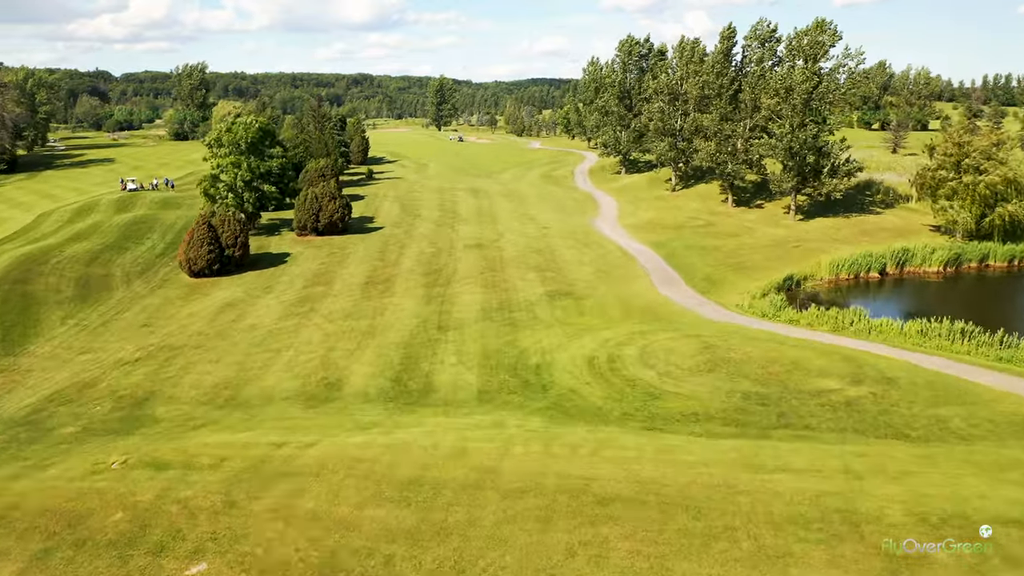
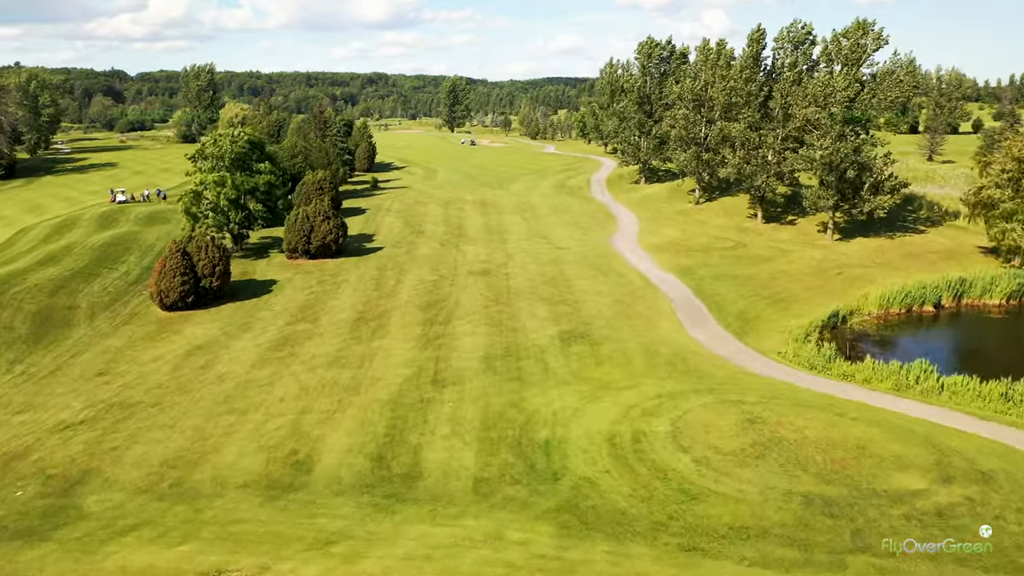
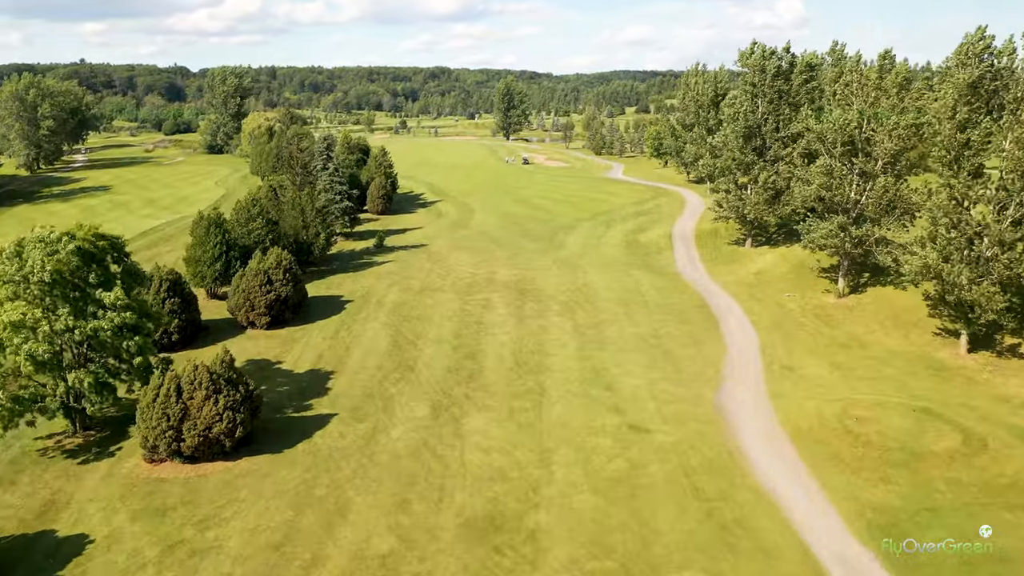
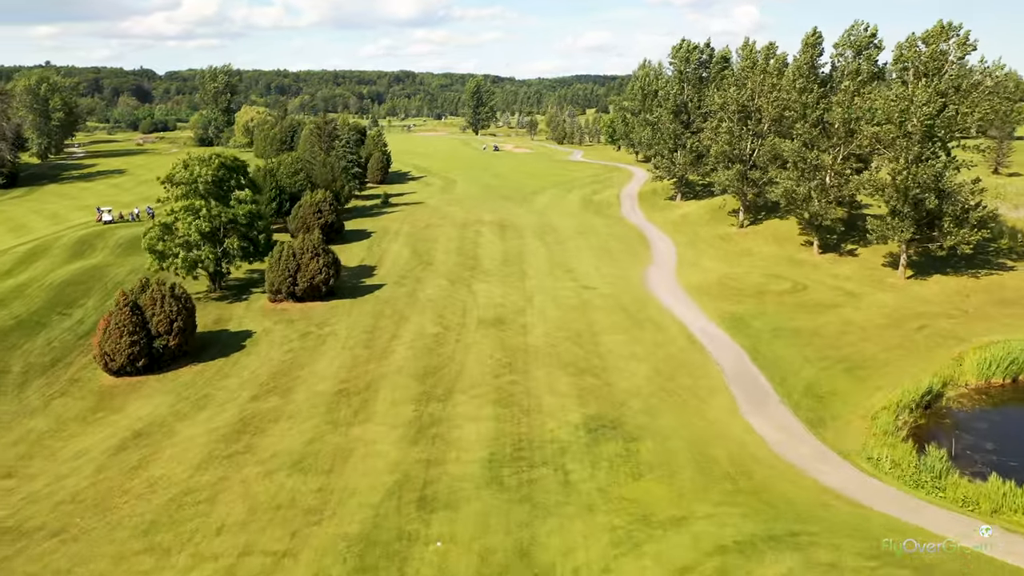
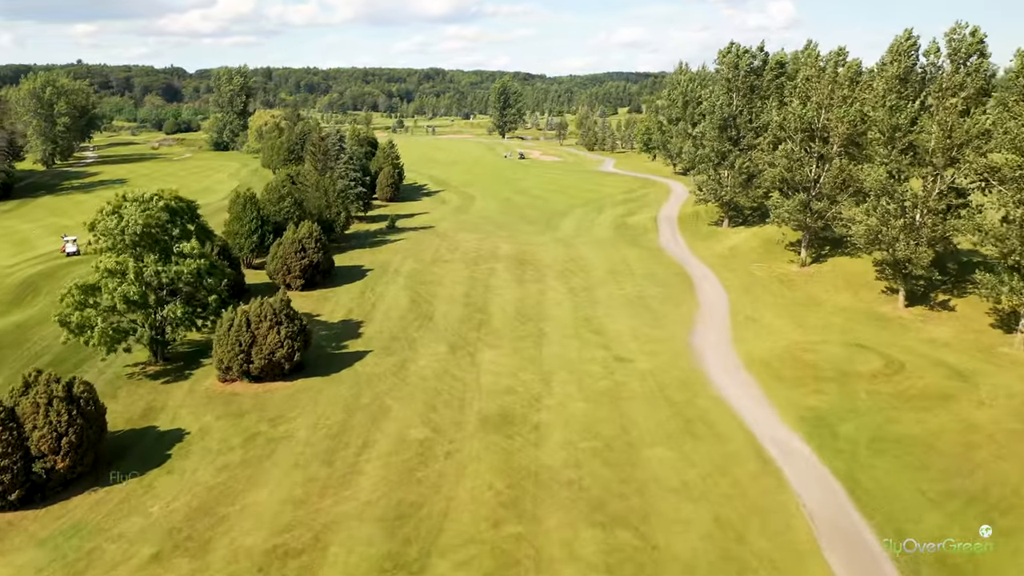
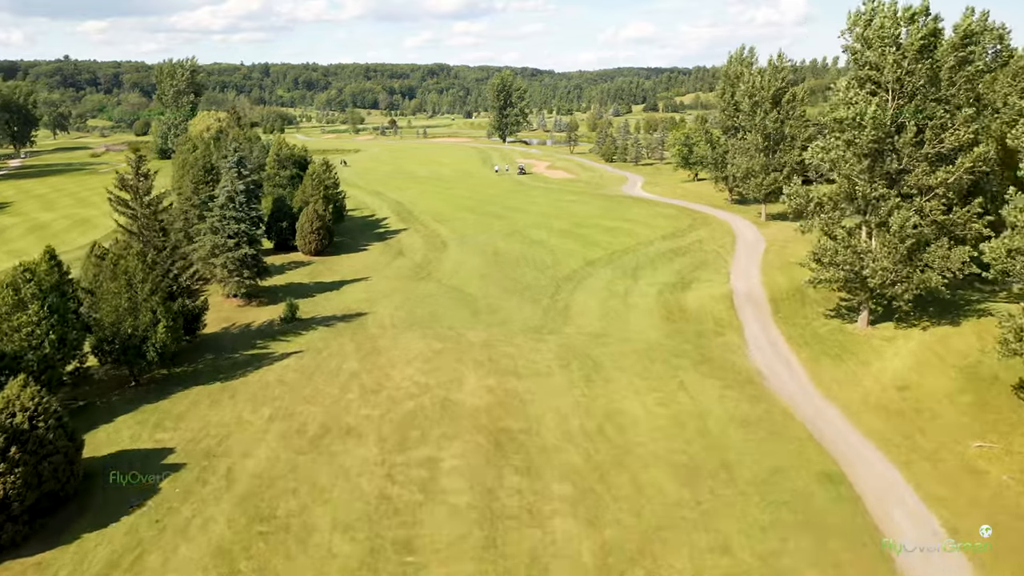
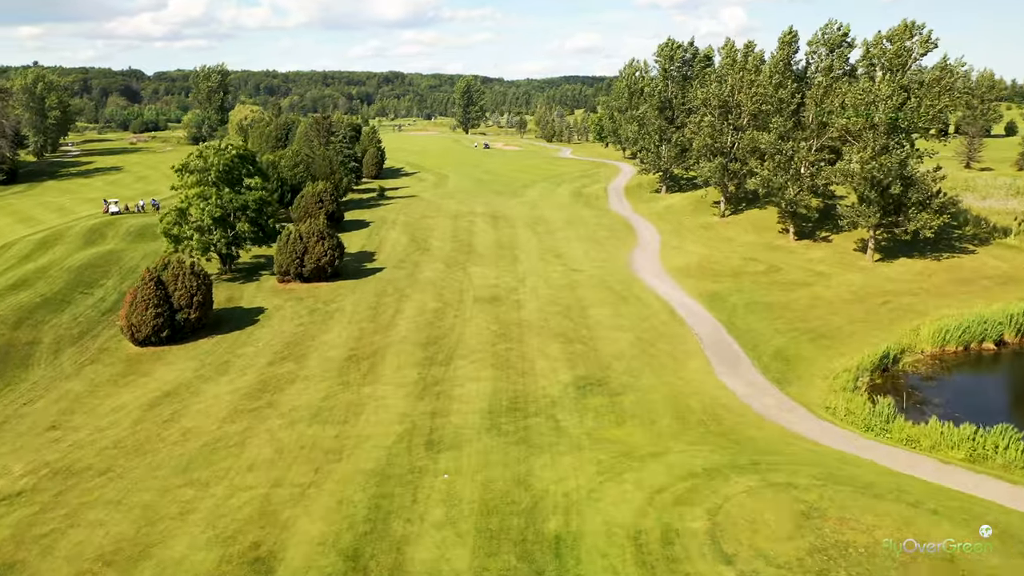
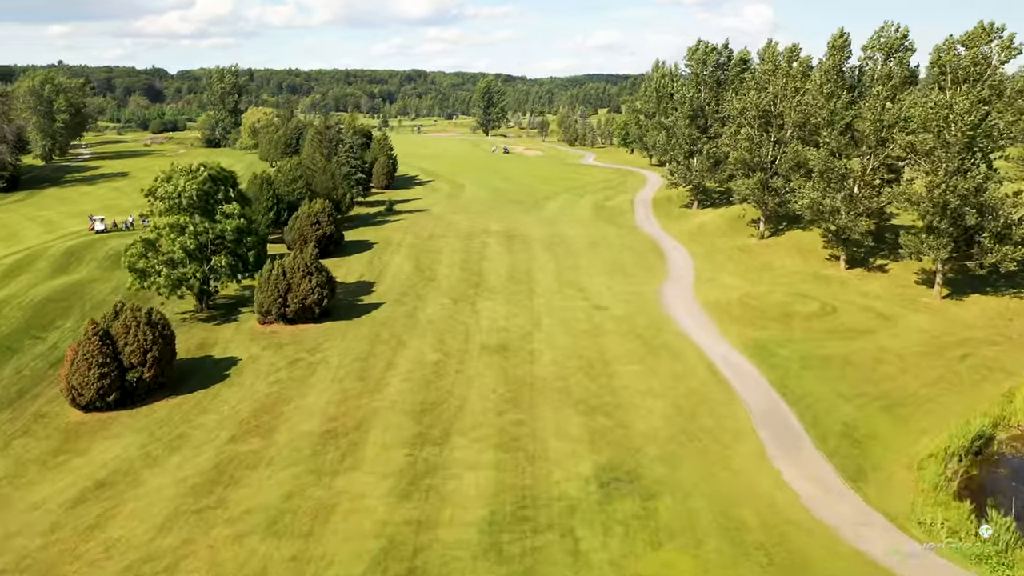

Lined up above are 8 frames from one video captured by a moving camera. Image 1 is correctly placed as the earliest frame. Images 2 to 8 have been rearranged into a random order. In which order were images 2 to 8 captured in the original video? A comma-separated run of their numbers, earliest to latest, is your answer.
2, 7, 4, 8, 5, 3, 6
